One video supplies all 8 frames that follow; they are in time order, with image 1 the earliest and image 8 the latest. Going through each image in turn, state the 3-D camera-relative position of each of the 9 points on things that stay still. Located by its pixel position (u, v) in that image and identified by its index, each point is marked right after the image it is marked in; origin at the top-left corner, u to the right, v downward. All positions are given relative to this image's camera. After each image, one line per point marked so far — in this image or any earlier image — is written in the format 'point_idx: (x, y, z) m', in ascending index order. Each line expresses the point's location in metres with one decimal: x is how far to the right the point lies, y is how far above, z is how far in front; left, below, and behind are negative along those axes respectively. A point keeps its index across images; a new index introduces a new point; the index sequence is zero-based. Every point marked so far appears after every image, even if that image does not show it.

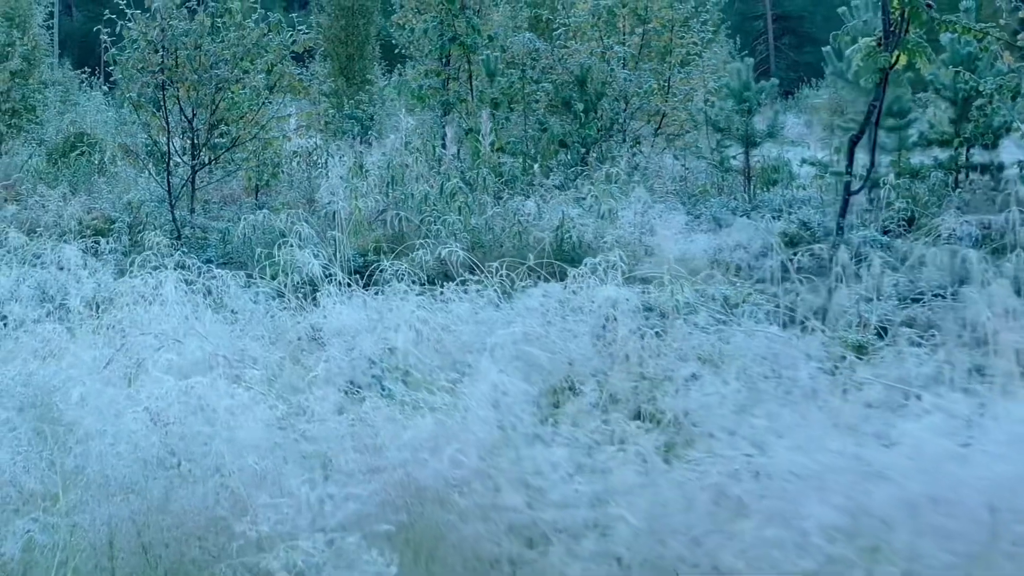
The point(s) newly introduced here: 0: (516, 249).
0: (+0.1, +0.1, +7.1) m
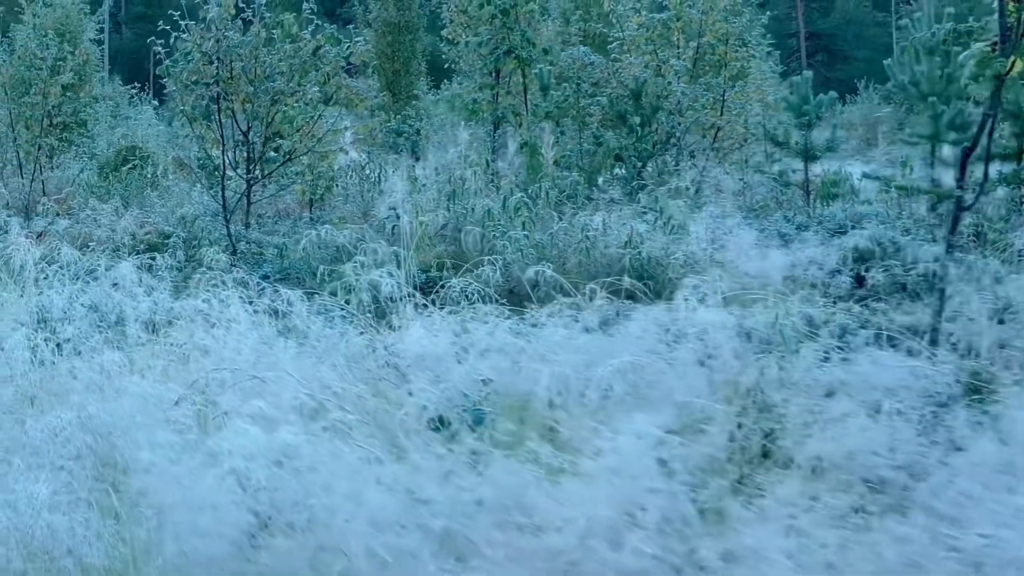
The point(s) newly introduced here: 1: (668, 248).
0: (+0.3, +0.1, +6.8) m
1: (+0.6, +0.1, +7.0) m
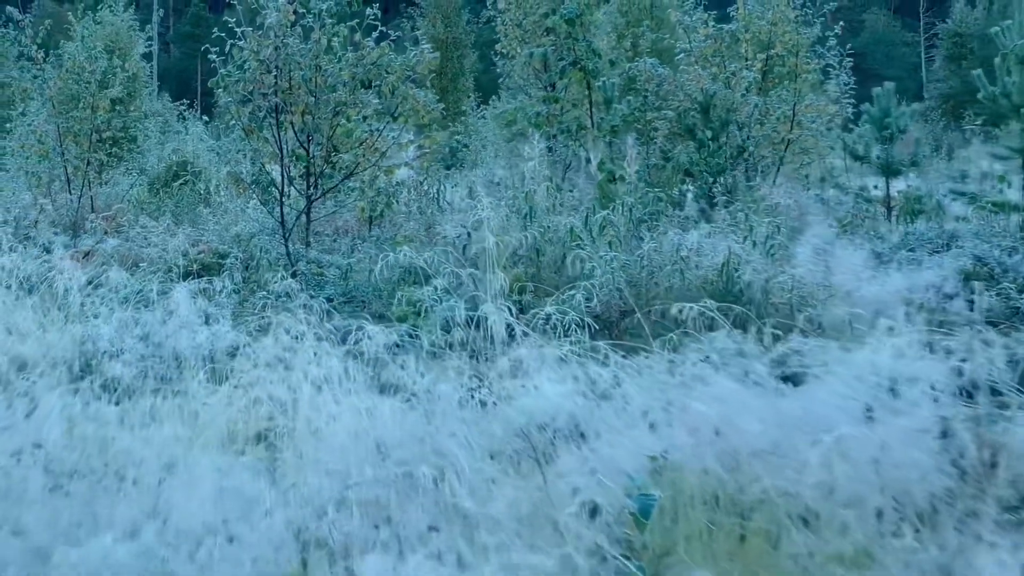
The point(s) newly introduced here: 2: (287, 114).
0: (+0.6, 0.0, +6.3) m
1: (+0.9, 0.0, +6.4) m
2: (-0.9, +0.7, +7.6) m
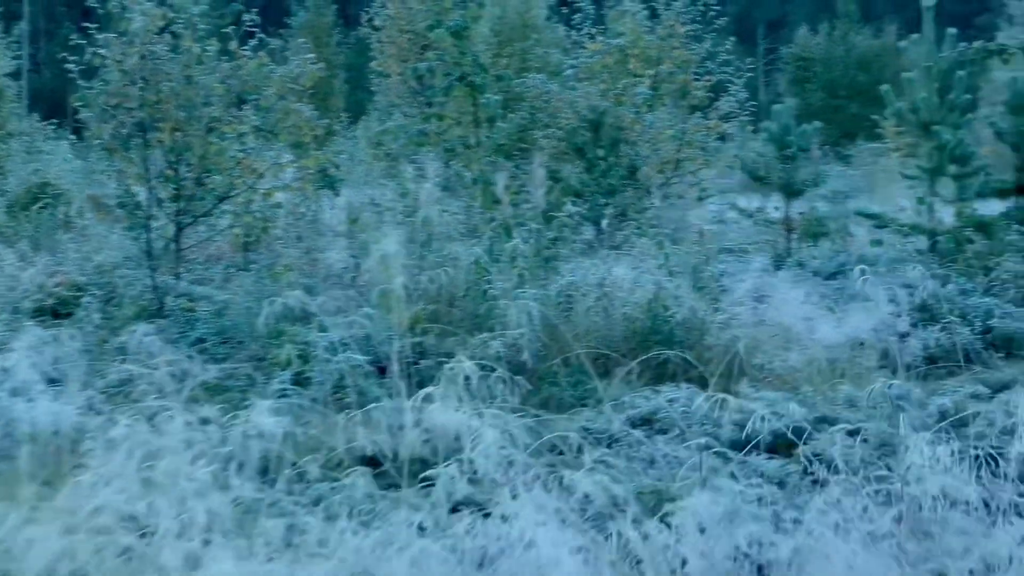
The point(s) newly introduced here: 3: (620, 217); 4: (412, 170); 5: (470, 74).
0: (+0.3, -0.1, +5.6) m
1: (+0.6, -0.1, +5.8) m
2: (-1.3, +0.6, +6.9) m
3: (+0.4, +0.3, +8.0) m
4: (-0.4, +0.5, +8.0) m
5: (-0.2, +1.0, +8.5) m
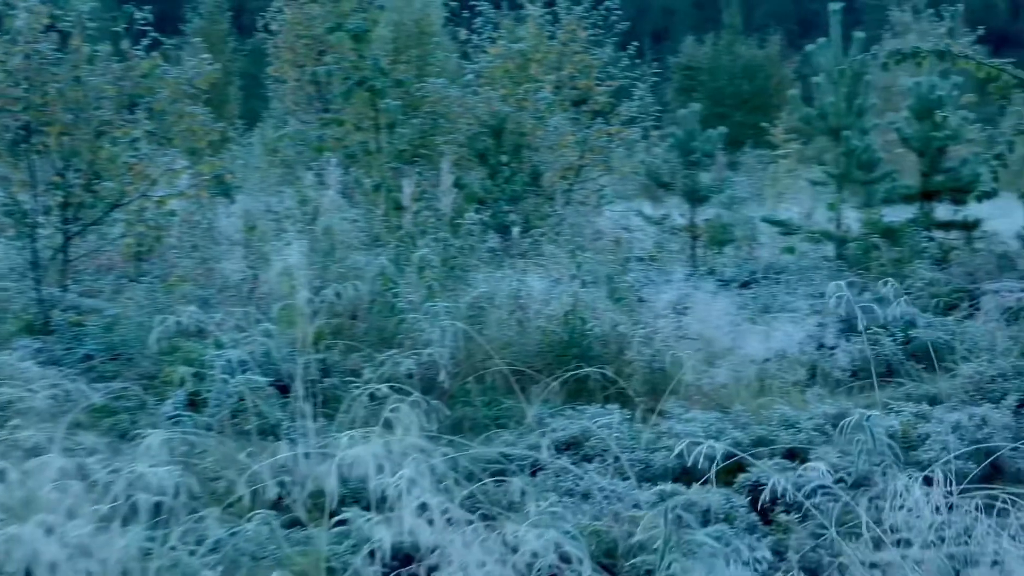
0: (0.0, -0.2, +5.4) m
1: (+0.3, -0.1, +5.5) m
2: (-1.6, +0.5, +6.5) m
3: (+0.1, +0.2, +7.7) m
4: (-0.8, +0.5, +7.7) m
5: (-0.6, +0.9, +8.2) m
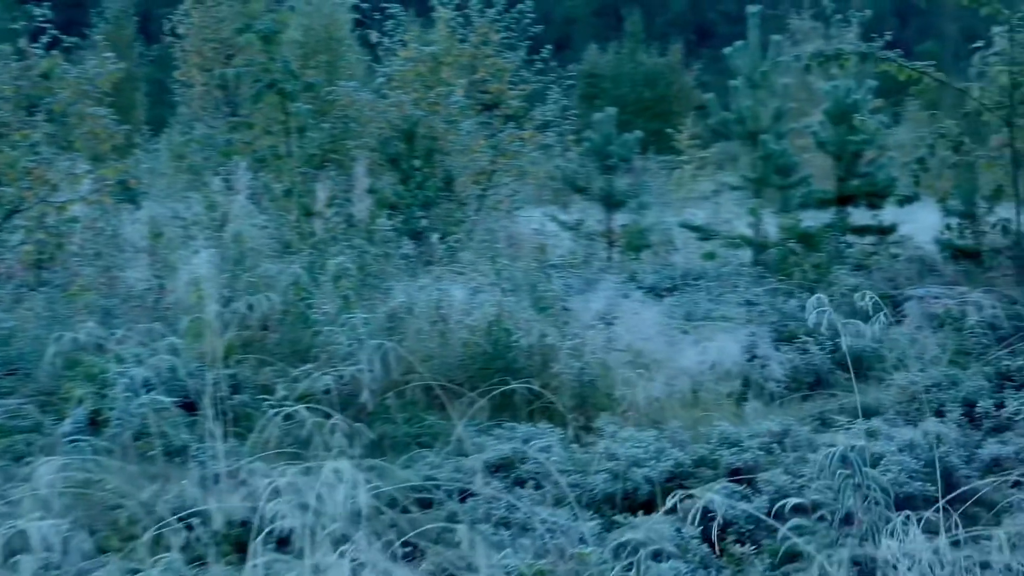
0: (-0.2, -0.2, +5.2) m
1: (+0.1, -0.1, +5.3) m
2: (-1.9, +0.5, +6.2) m
3: (-0.3, +0.2, +7.5) m
4: (-1.2, +0.4, +7.5) m
5: (-1.0, +0.9, +7.9) m
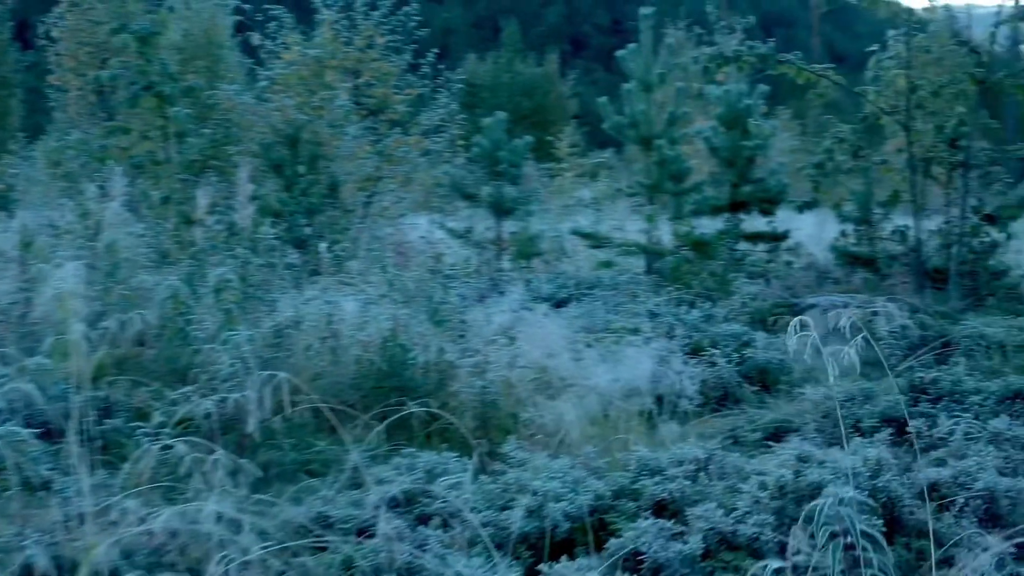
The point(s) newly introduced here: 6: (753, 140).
0: (-0.5, -0.2, +4.8) m
1: (-0.2, -0.2, +5.0) m
2: (-2.2, +0.4, +5.8) m
3: (-0.7, +0.2, +7.2) m
4: (-1.6, +0.4, +7.1) m
5: (-1.4, +0.8, +7.6) m
6: (+1.1, +0.7, +8.6) m
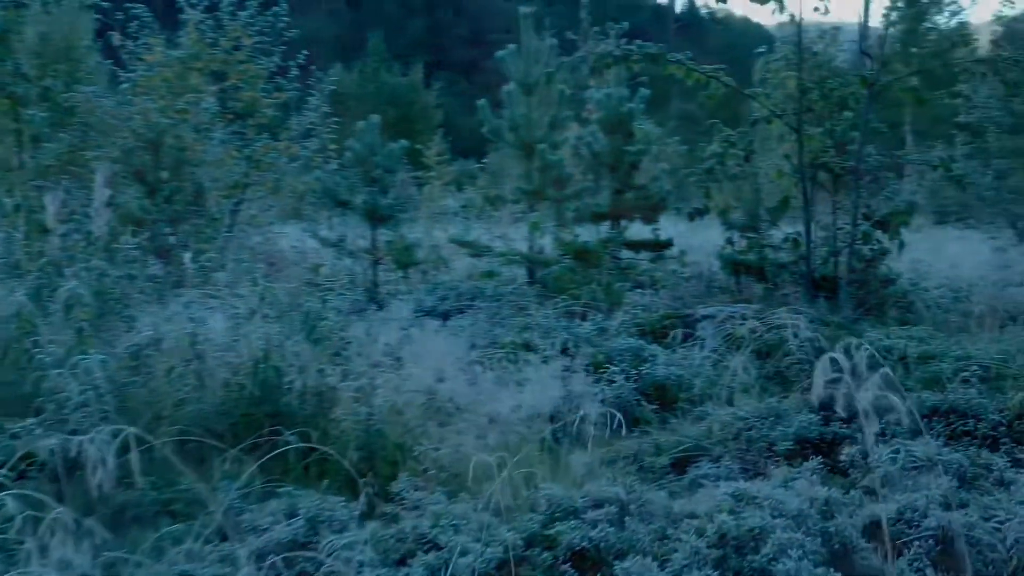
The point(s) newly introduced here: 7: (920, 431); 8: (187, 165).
0: (-0.7, -0.3, +4.4) m
1: (-0.5, -0.2, +4.6) m
2: (-2.6, +0.4, +5.2) m
3: (-1.1, +0.1, +6.7) m
4: (-2.0, +0.3, +6.5) m
5: (-1.9, +0.8, +7.0) m
6: (+0.6, +0.6, +8.3) m
7: (+1.0, -0.4, +4.8) m
8: (-1.2, +0.5, +6.9) m
